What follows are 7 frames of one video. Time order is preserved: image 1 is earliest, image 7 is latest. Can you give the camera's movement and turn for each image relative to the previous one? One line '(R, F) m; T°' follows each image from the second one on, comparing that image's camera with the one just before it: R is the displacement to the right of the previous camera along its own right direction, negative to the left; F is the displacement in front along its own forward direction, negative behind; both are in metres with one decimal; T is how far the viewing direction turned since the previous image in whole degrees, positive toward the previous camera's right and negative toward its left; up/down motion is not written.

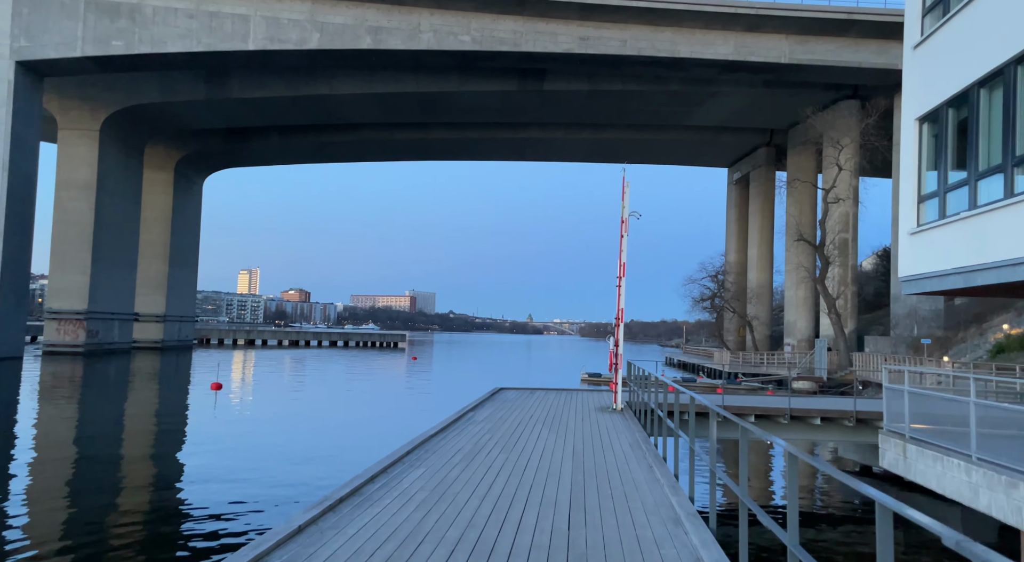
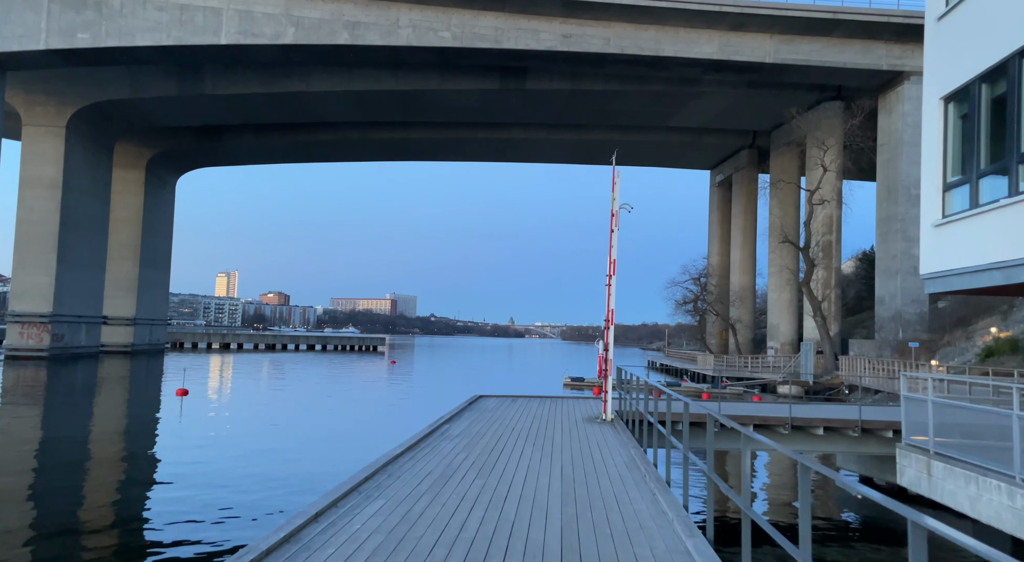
(0.0, +0.6) m; +2°
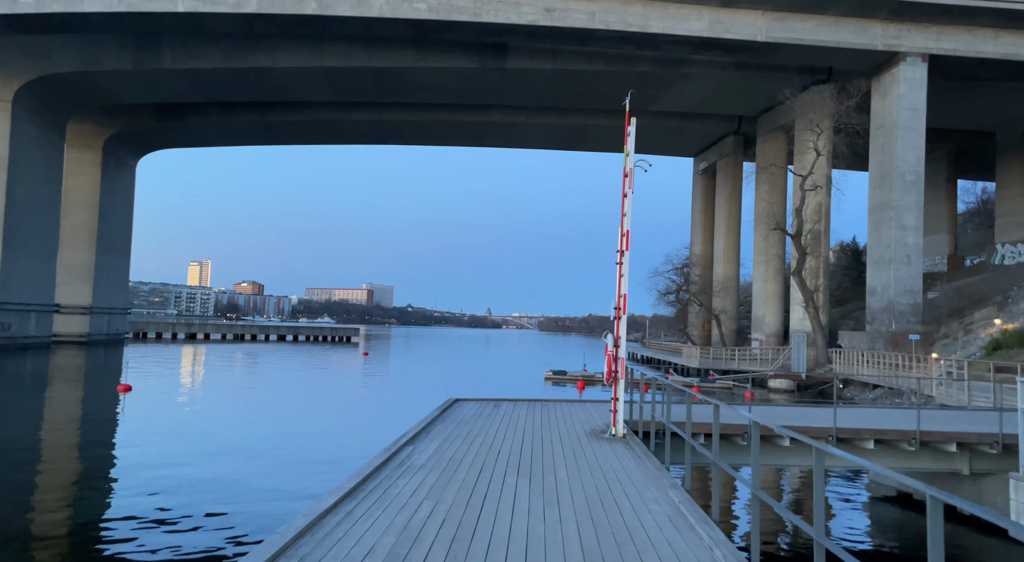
(-0.1, +1.4) m; +2°
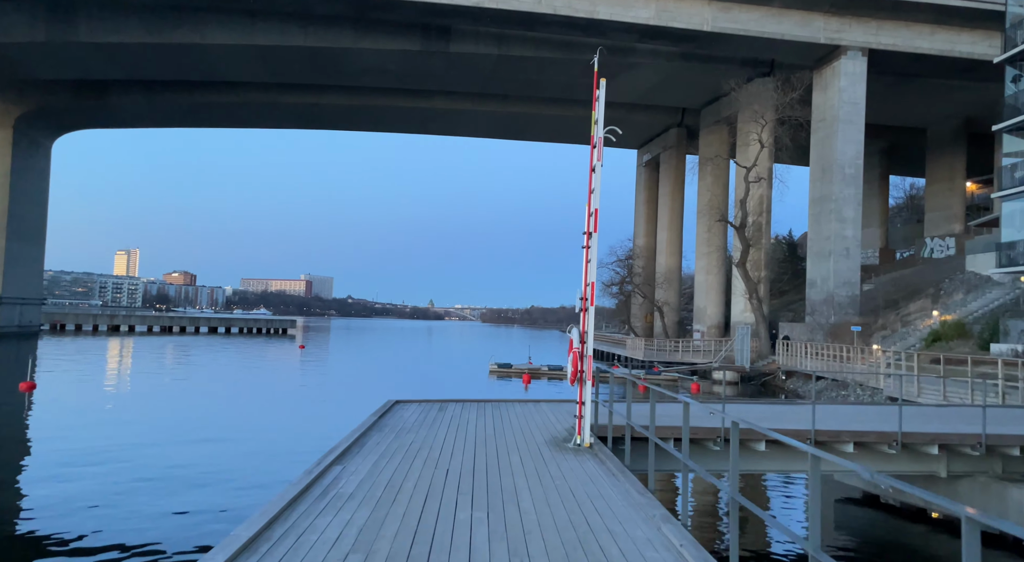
(0.0, +0.7) m; +5°
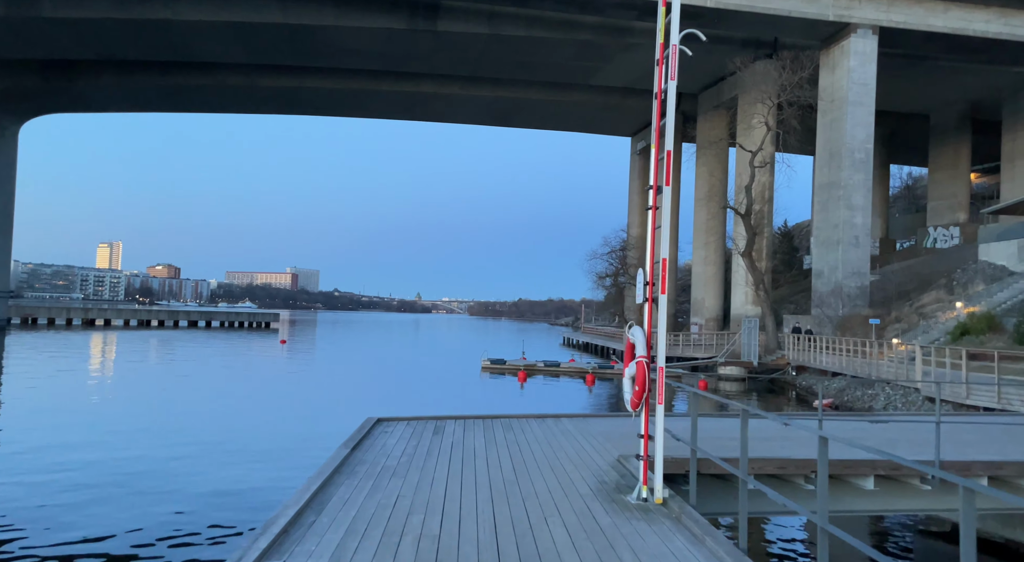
(-0.2, +1.4) m; +1°
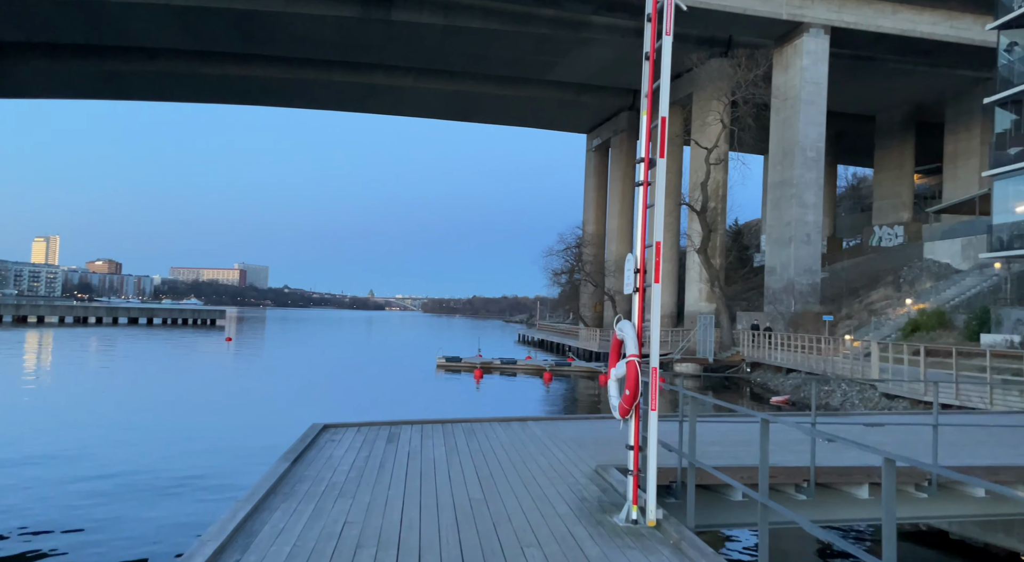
(-0.1, +0.4) m; +4°
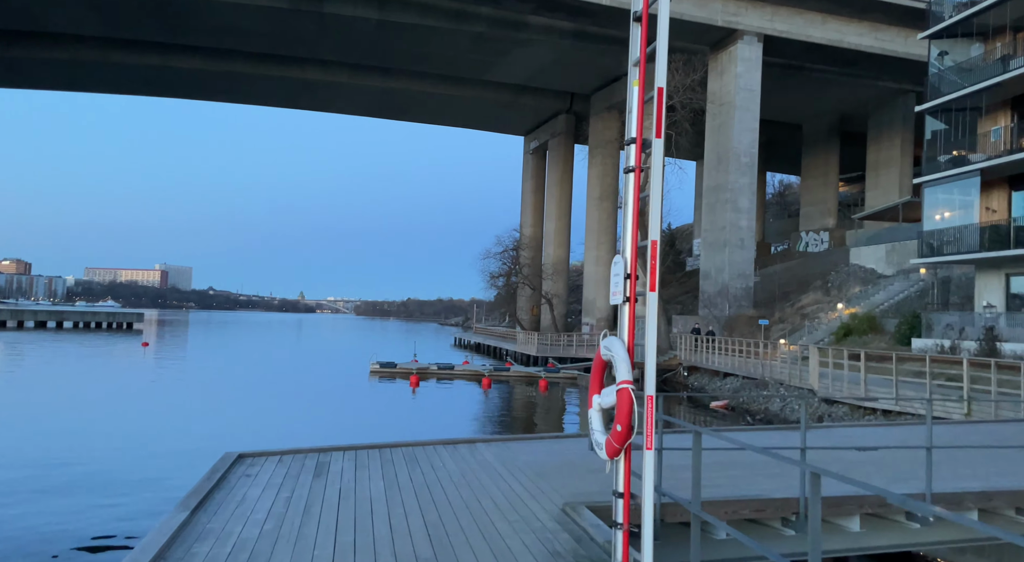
(-0.1, +0.5) m; +6°
